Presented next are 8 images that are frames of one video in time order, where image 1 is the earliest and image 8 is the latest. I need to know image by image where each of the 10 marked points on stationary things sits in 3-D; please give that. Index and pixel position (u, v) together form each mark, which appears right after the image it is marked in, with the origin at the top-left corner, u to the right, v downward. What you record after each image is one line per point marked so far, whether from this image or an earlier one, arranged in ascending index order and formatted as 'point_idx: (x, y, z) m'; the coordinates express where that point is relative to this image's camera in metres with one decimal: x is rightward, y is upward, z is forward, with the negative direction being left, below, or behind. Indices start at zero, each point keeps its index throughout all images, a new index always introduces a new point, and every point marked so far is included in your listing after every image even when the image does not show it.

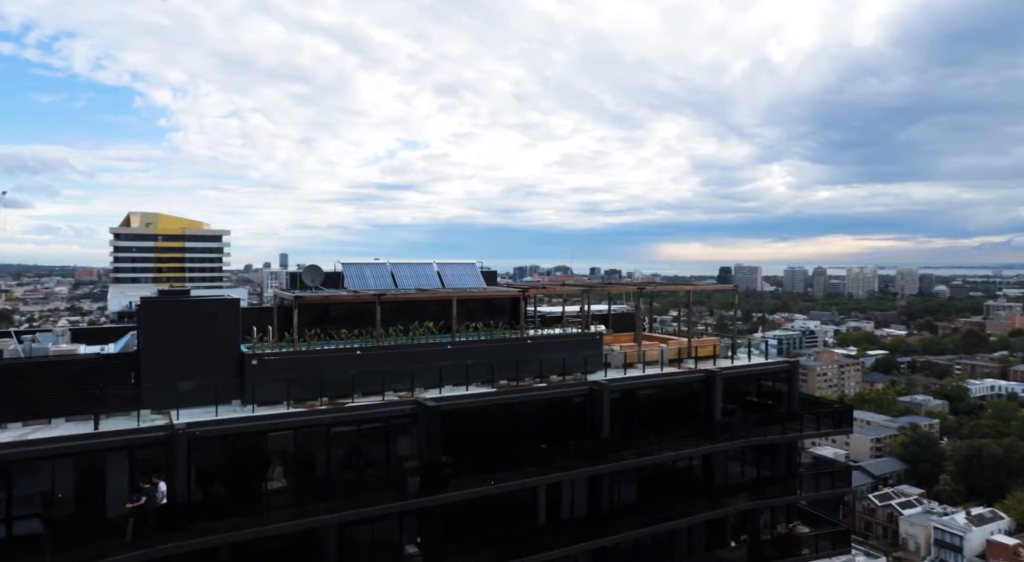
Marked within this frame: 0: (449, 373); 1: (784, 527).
0: (-0.9, -1.3, +9.3) m
1: (+5.9, -5.2, +13.0) m
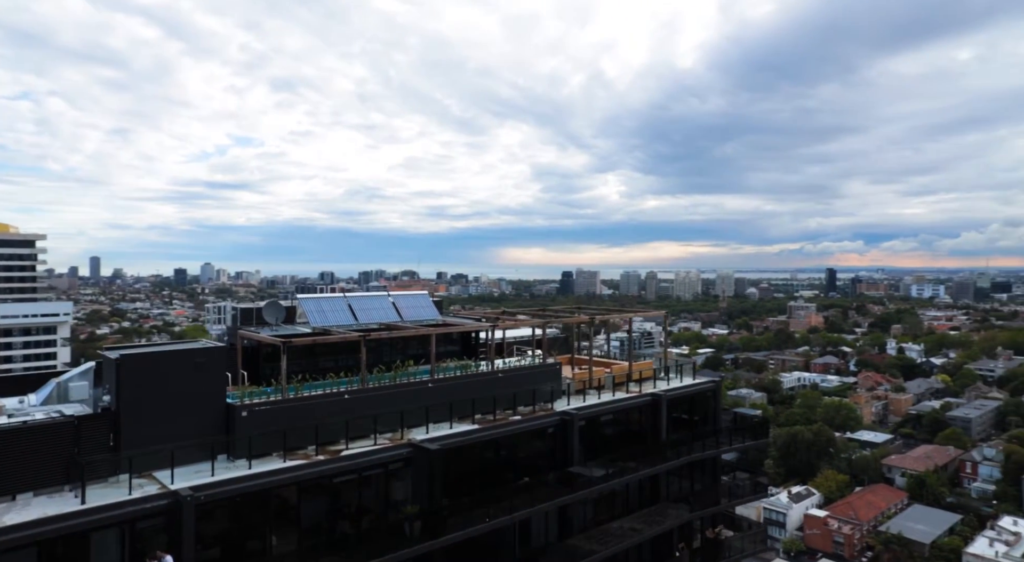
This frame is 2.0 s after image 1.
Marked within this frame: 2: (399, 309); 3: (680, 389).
0: (-1.2, -1.9, +9.3) m
1: (+4.7, -5.7, +14.4) m
2: (-2.0, -0.5, +11.5) m
3: (+3.4, -2.3, +12.9) m
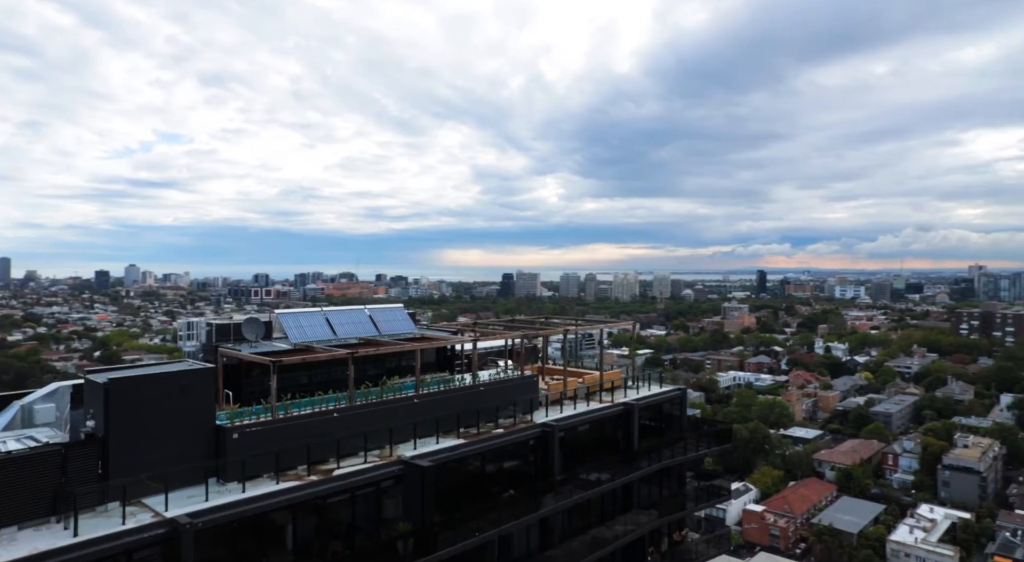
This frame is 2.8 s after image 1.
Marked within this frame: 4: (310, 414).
0: (-1.4, -2.1, +9.3) m
1: (+4.0, -6.0, +14.9) m
2: (-2.4, -0.8, +11.5) m
3: (+2.9, -2.5, +13.3) m
4: (-2.6, -1.7, +8.0) m
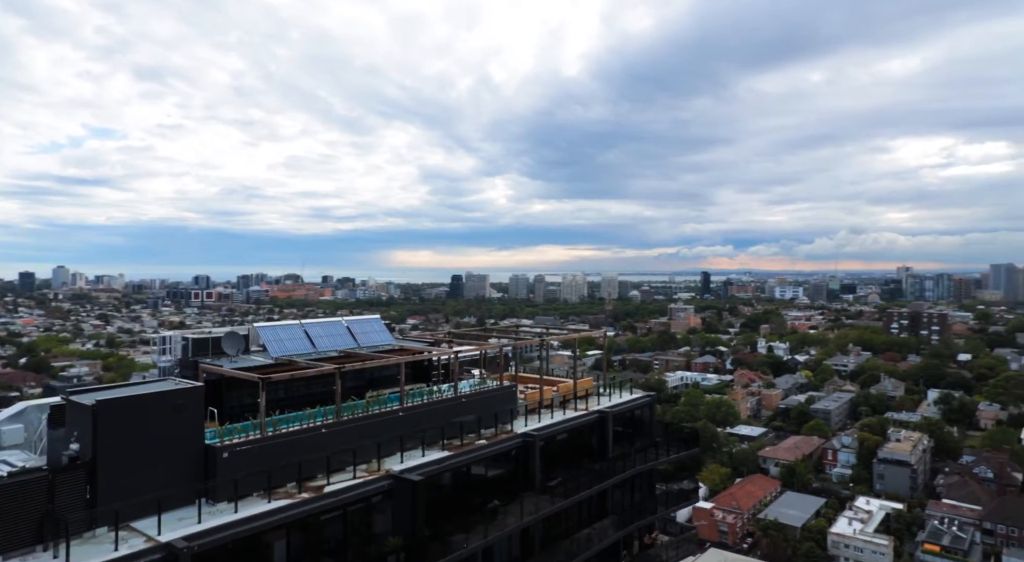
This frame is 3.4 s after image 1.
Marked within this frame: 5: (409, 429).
0: (-1.6, -2.3, +9.3) m
1: (+3.3, -6.2, +15.2) m
2: (-2.8, -1.0, +11.4) m
3: (+2.3, -2.7, +13.7) m
4: (-2.7, -1.9, +7.9) m
5: (-1.5, -2.2, +9.4) m
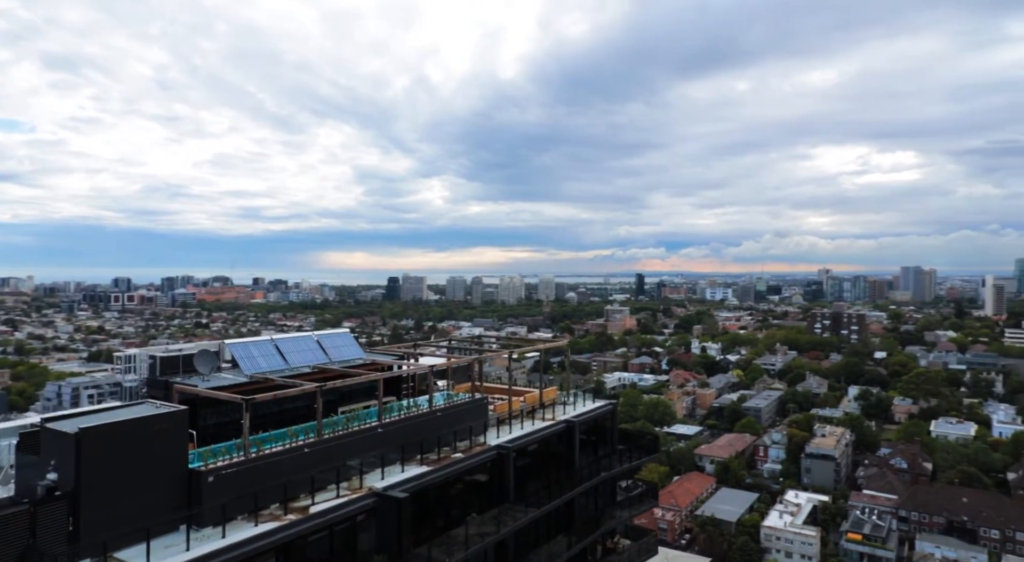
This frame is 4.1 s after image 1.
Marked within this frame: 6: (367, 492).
0: (-1.9, -2.5, +9.3) m
1: (+2.5, -6.5, +15.7) m
2: (-3.3, -1.2, +11.3) m
3: (+1.6, -3.0, +14.0) m
4: (-2.9, -2.1, +7.8) m
5: (-1.9, -2.4, +9.4) m
6: (-2.0, -2.9, +8.5) m
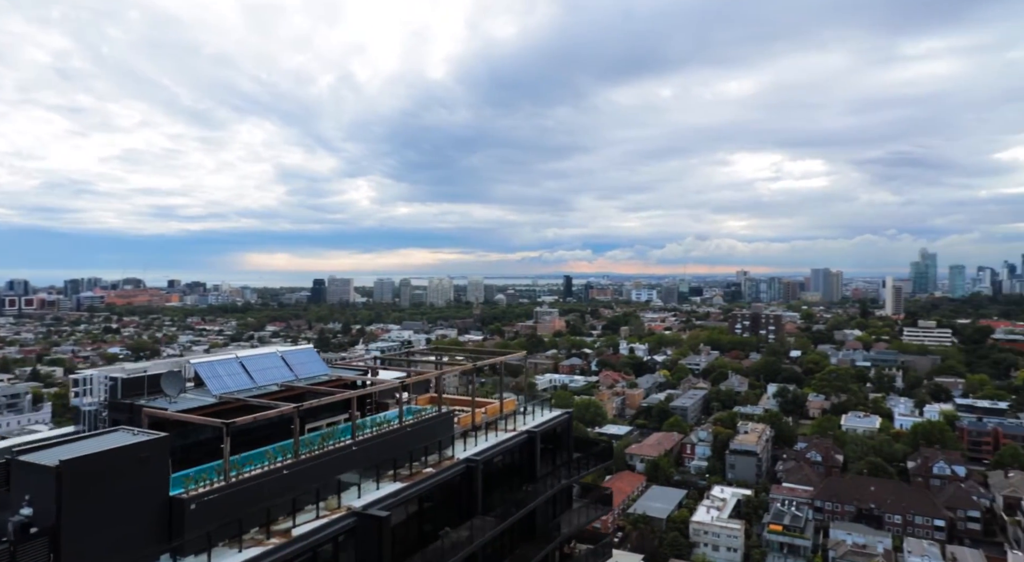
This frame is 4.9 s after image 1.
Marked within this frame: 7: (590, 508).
0: (-2.3, -2.8, +9.3) m
1: (+1.4, -6.8, +16.1) m
2: (-3.9, -1.5, +11.1) m
3: (+0.7, -3.2, +14.3) m
4: (-3.1, -2.4, +7.7) m
5: (-2.2, -2.7, +9.3) m
6: (-2.3, -3.1, +8.5) m
7: (+1.8, -5.6, +15.4) m
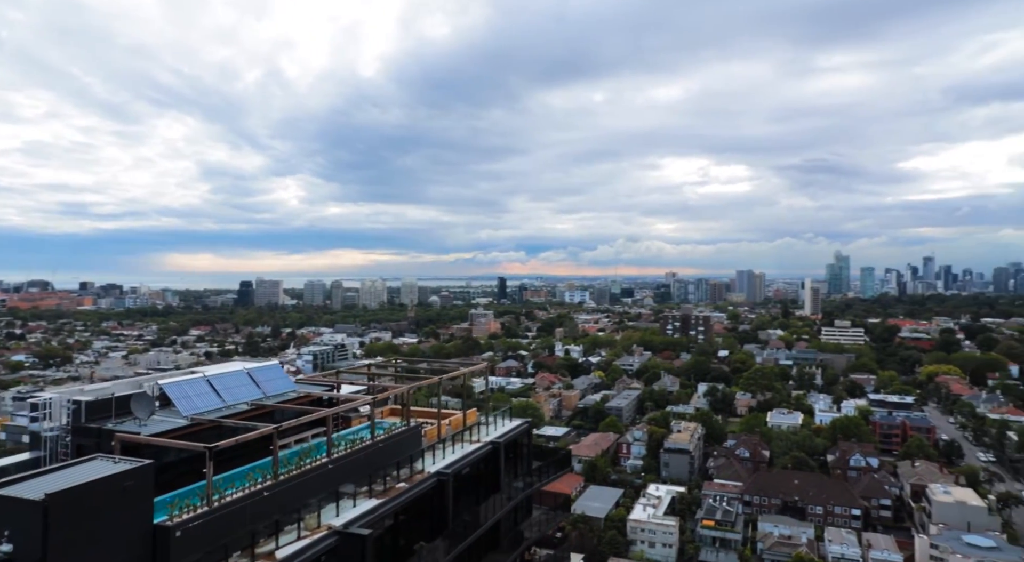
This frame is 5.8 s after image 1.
0: (-2.6, -3.1, +9.3) m
1: (+0.4, -7.1, +16.4) m
2: (-4.4, -1.8, +11.0) m
3: (-0.1, -3.5, +14.6) m
4: (-3.3, -2.6, +7.7) m
5: (-2.6, -3.0, +9.4) m
6: (-2.5, -3.4, +8.5) m
7: (+0.9, -5.9, +15.8) m
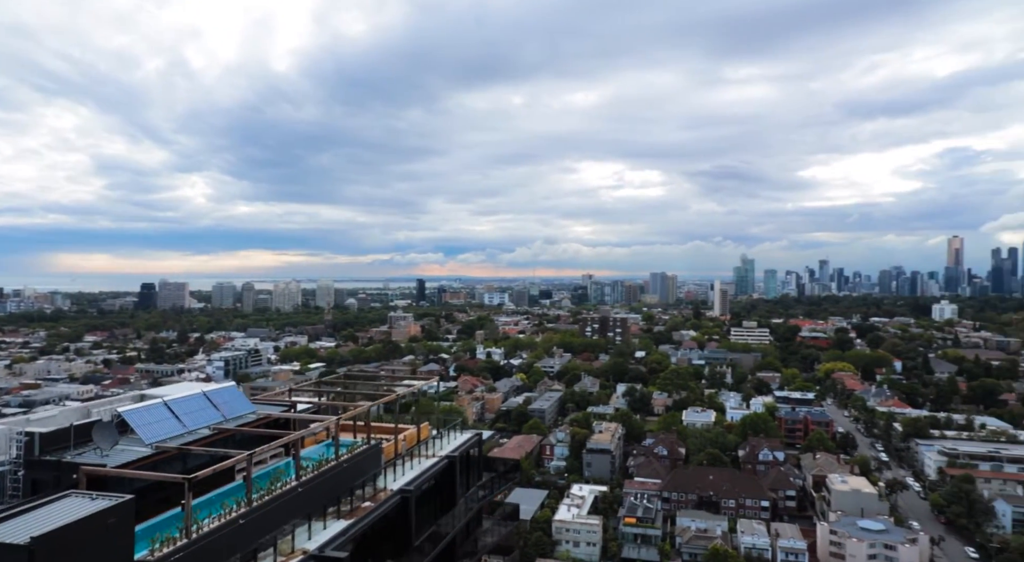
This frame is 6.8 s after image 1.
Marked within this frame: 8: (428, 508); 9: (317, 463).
0: (-3.0, -3.4, +9.3) m
1: (-0.9, -7.4, +16.6) m
2: (-5.0, -2.1, +10.8) m
3: (-1.2, -3.9, +14.9) m
4: (-3.5, -3.0, +7.6) m
5: (-3.0, -3.3, +9.4) m
6: (-2.9, -3.7, +8.5) m
7: (-0.4, -6.2, +16.1) m
8: (-1.7, -4.6, +12.7) m
9: (-3.2, -3.0, +10.4) m
